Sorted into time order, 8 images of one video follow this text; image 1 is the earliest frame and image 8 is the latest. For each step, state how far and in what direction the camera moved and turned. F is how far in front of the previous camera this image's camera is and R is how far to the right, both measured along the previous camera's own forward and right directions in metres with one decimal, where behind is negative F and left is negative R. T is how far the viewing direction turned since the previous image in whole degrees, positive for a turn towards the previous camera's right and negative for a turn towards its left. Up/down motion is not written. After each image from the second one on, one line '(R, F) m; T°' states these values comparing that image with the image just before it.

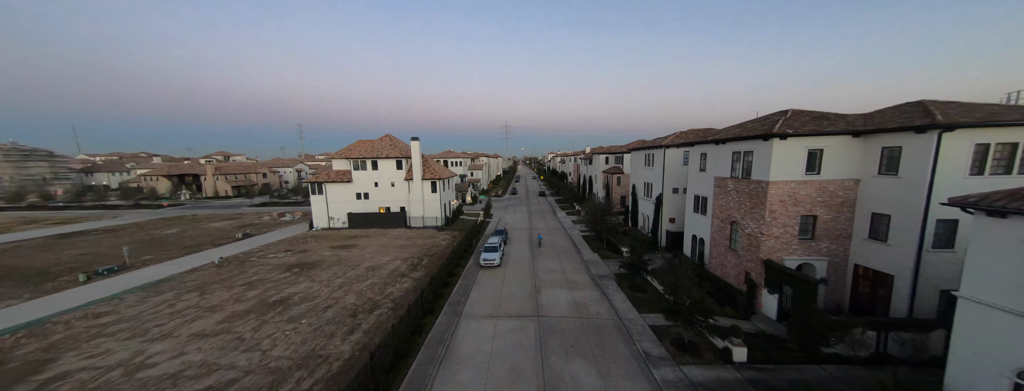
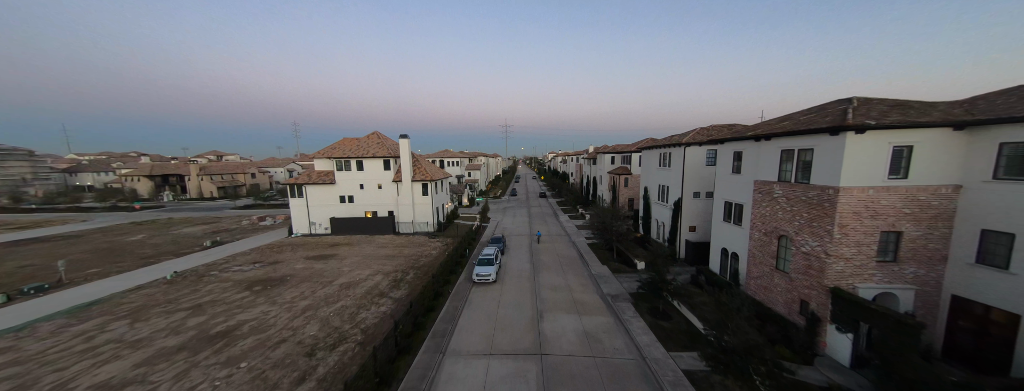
(+0.1, +2.8) m; 0°
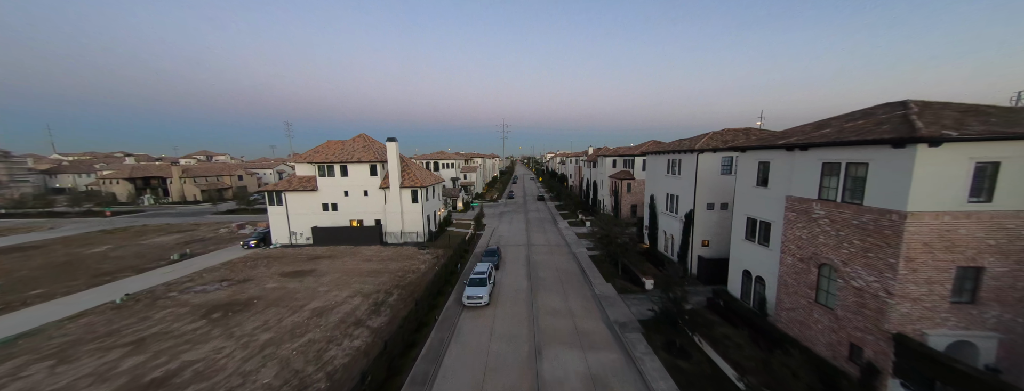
(+0.2, +1.9) m; 0°
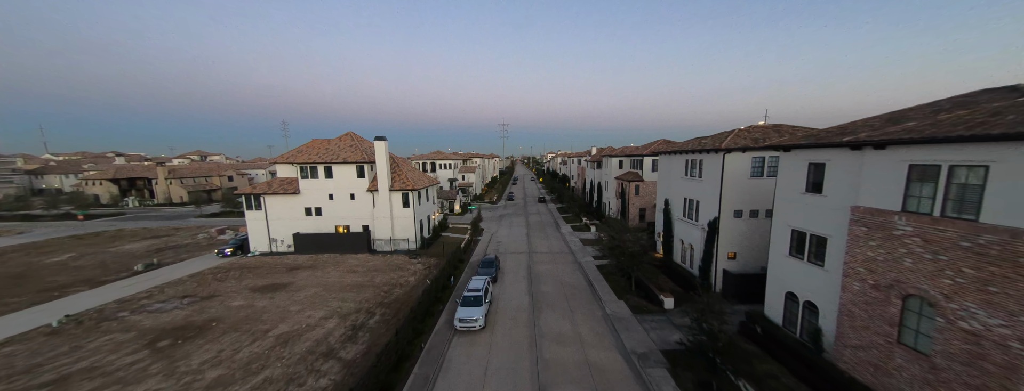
(0.0, +2.2) m; 0°
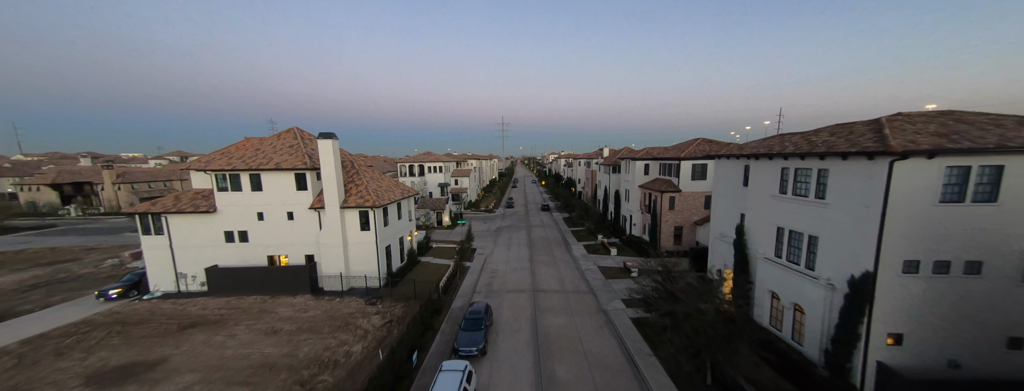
(+0.1, +6.8) m; 0°
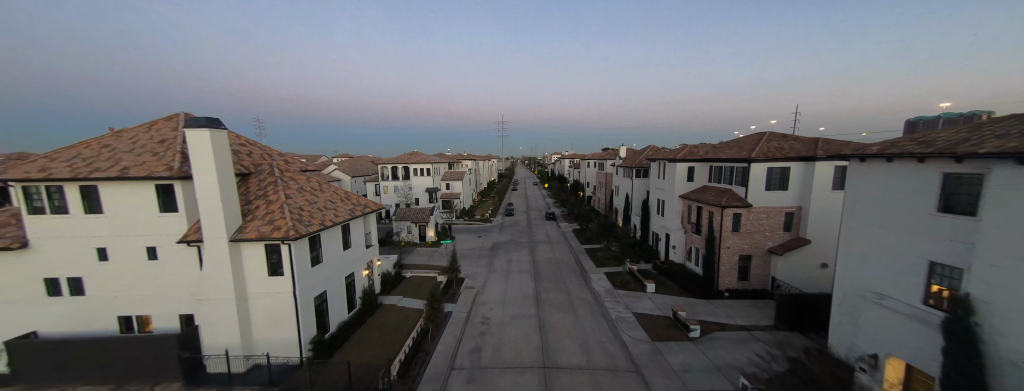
(+0.1, +6.8) m; 0°
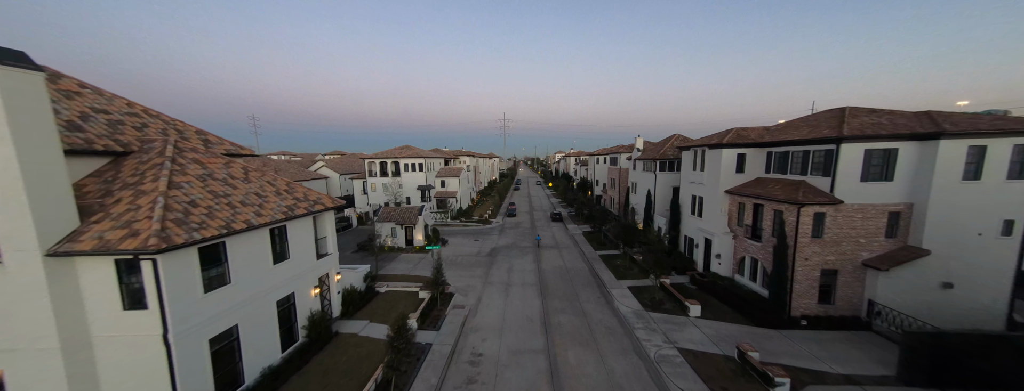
(+0.1, +4.3) m; 0°
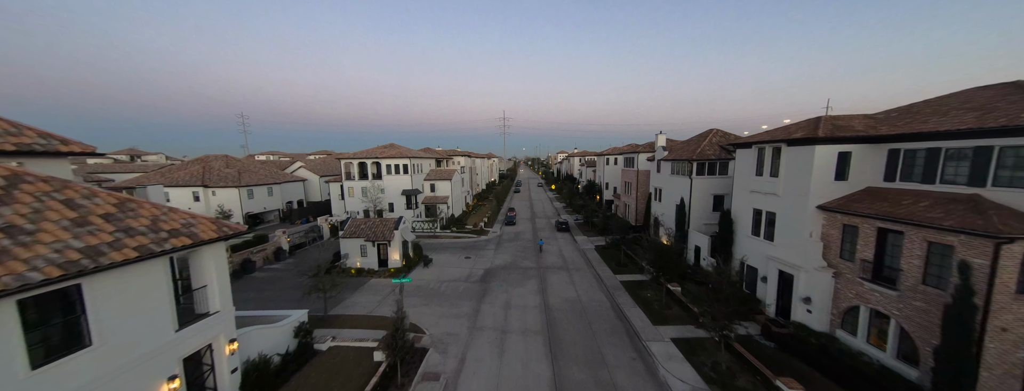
(+0.1, +5.1) m; 0°
